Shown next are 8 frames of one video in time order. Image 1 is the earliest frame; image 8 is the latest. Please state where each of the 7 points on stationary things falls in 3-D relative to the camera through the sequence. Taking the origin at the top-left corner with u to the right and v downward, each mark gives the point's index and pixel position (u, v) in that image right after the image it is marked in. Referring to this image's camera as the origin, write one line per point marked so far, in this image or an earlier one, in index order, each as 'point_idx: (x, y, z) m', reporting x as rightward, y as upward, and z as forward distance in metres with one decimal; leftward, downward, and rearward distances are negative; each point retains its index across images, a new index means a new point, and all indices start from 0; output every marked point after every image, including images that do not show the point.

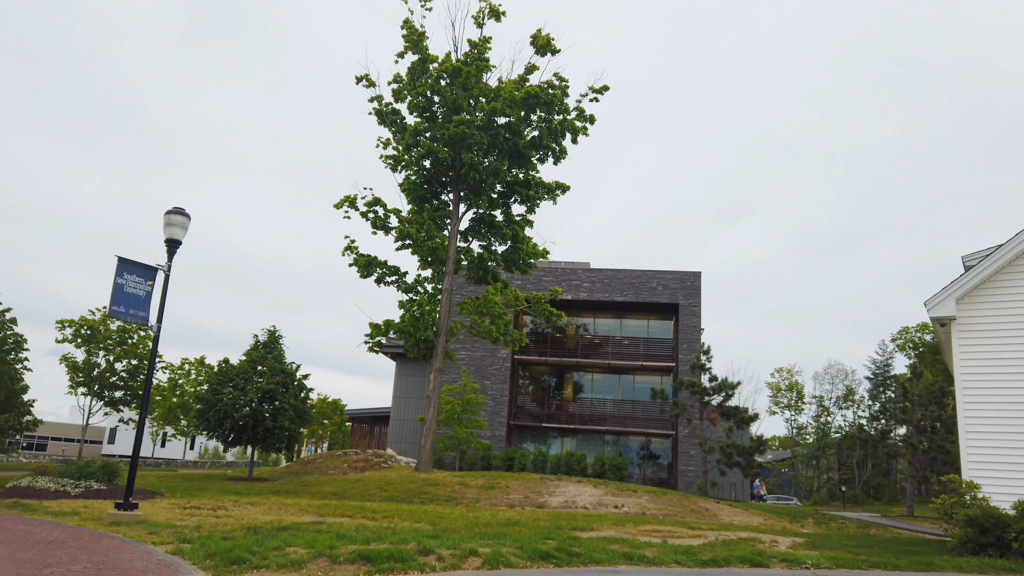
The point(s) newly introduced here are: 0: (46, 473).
0: (-7.4, -3.0, +10.6) m
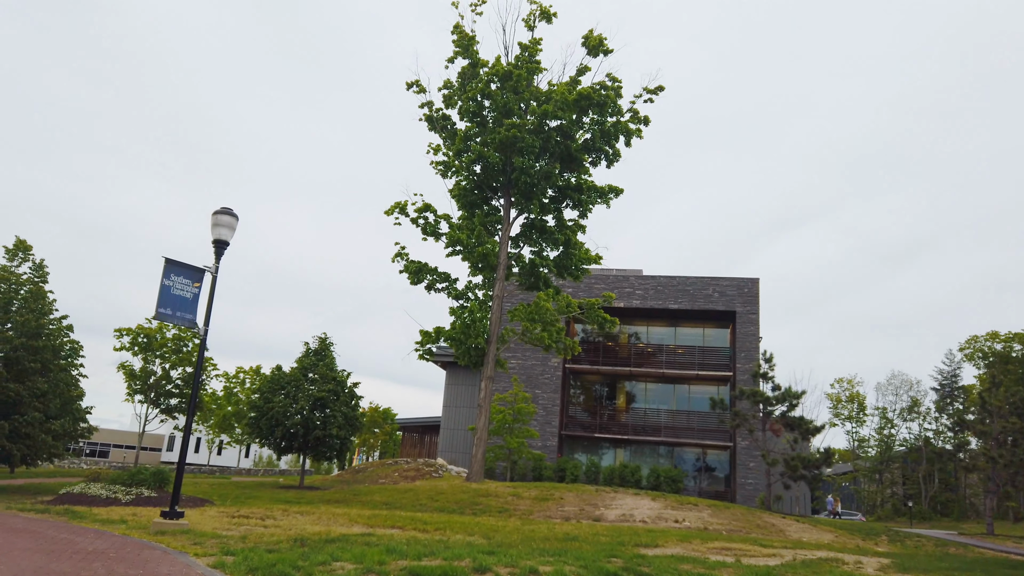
0: (-6.5, -3.0, +10.6) m
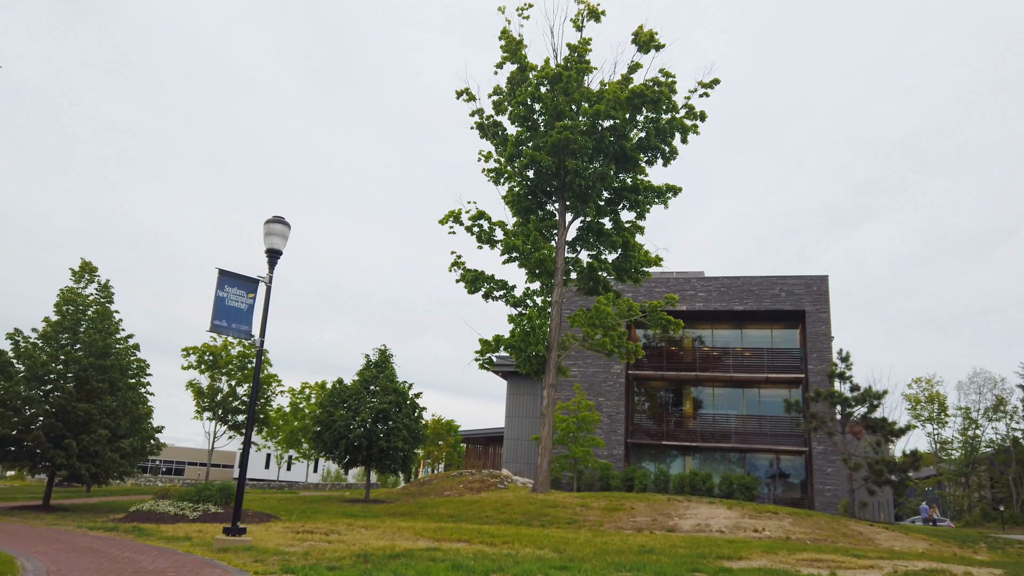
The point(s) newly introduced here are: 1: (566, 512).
0: (-5.5, -3.3, +10.6) m
1: (+1.4, -5.9, +17.5) m
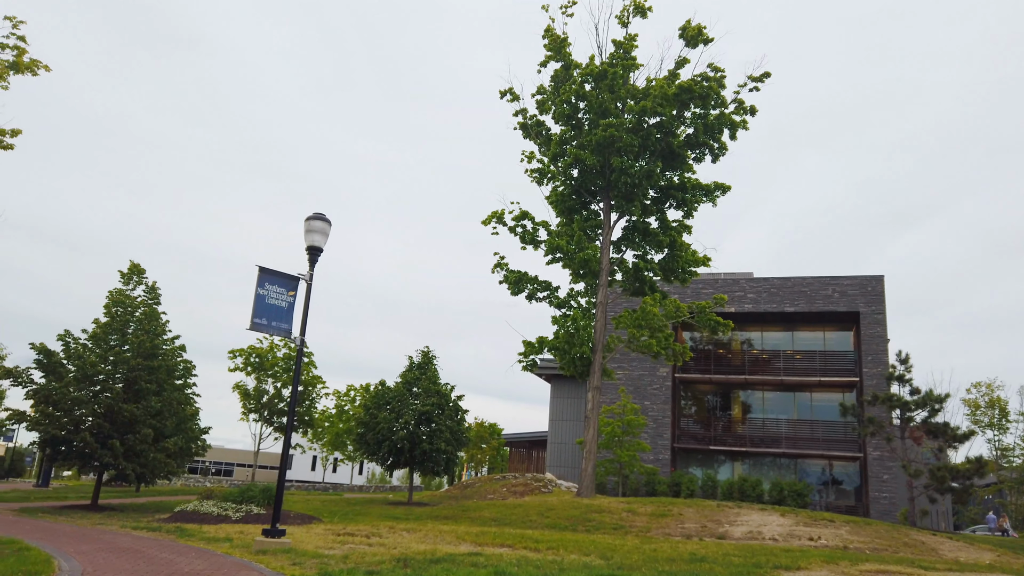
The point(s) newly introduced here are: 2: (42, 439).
0: (-4.8, -3.3, +10.6) m
1: (+2.6, -5.9, +17.1) m
2: (-9.6, -3.0, +13.3) m
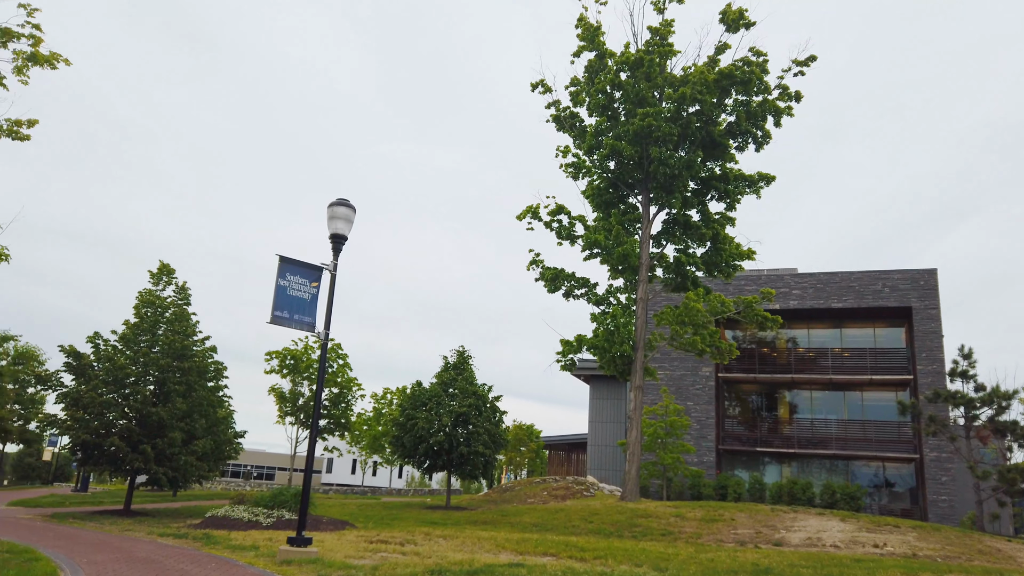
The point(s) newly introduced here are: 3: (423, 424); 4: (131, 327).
0: (-4.1, -3.3, +10.3) m
1: (+3.6, -5.7, +16.3) m
2: (-8.8, -3.1, +13.2) m
3: (-2.6, -4.0, +19.6) m
4: (-8.2, -0.8, +14.4) m
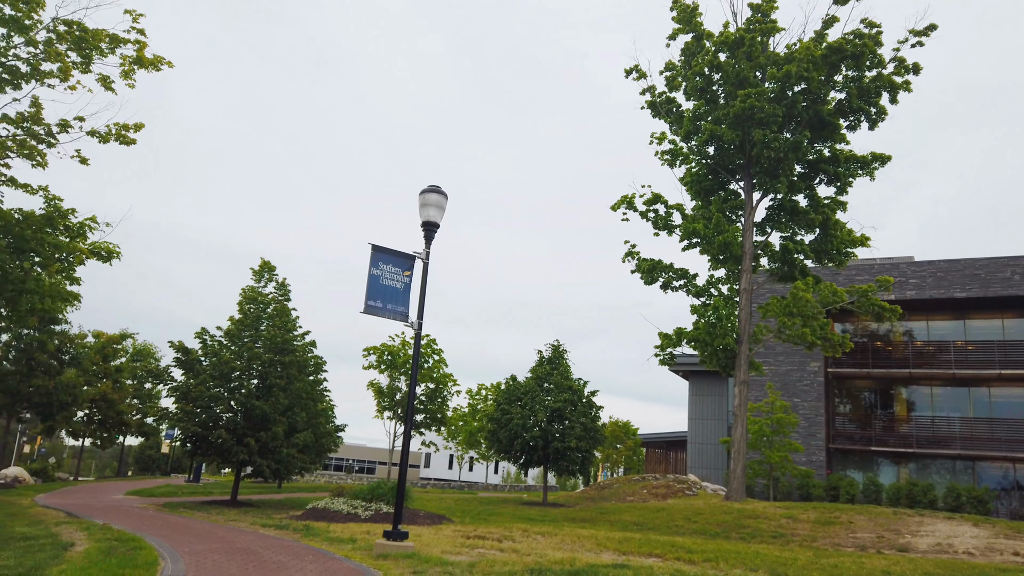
0: (-2.6, -3.2, +10.4) m
1: (+5.9, -5.4, +15.3) m
2: (-6.8, -3.1, +13.9) m
3: (+0.2, -3.8, +19.4) m
4: (-6.2, -0.8, +15.0) m
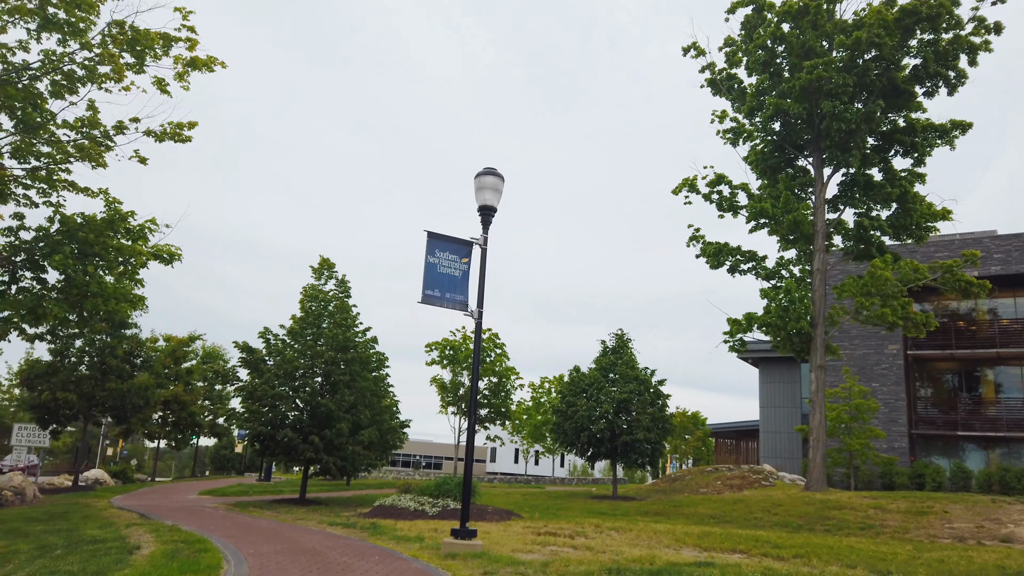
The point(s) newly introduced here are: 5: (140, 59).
0: (-1.6, -3.1, +10.3) m
1: (+7.4, -4.9, +14.5) m
2: (-5.4, -3.1, +14.1) m
3: (+2.0, -3.5, +19.0) m
4: (-4.8, -0.8, +15.1) m
5: (-4.0, +2.4, +7.1) m
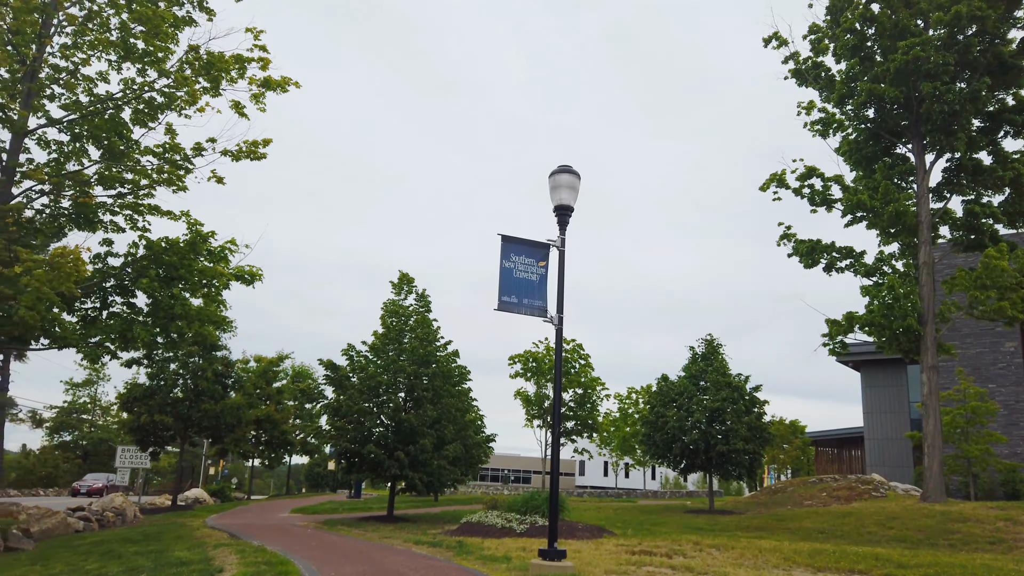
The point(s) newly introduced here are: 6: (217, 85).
0: (-0.2, -3.3, +10.0) m
1: (+9.3, -4.7, +13.1) m
2: (-3.6, -3.5, +14.3) m
3: (+4.4, -3.6, +18.2) m
4: (-2.9, -1.2, +15.3) m
5: (-3.2, +2.2, +7.3) m
6: (-3.2, +2.2, +7.3) m
